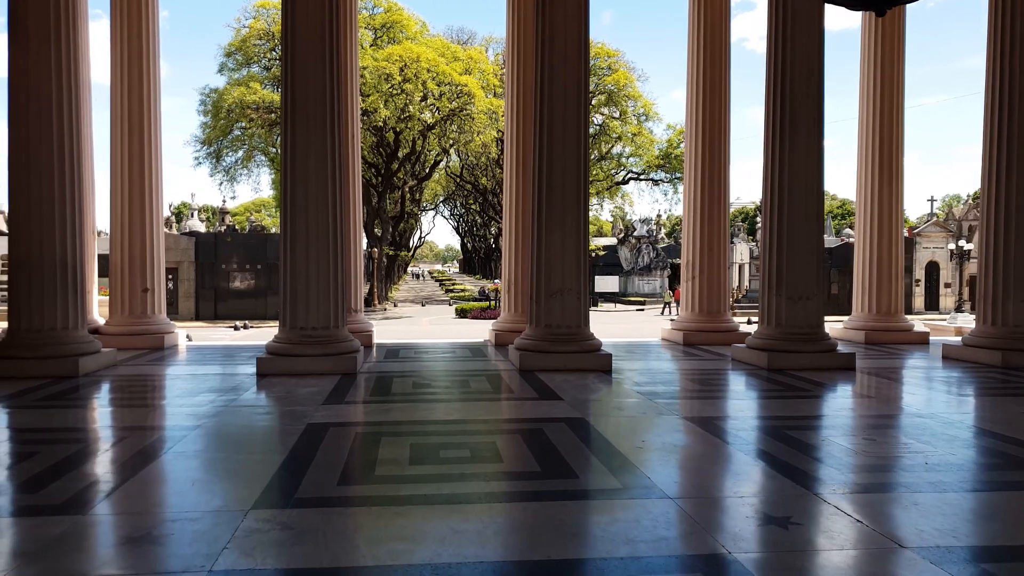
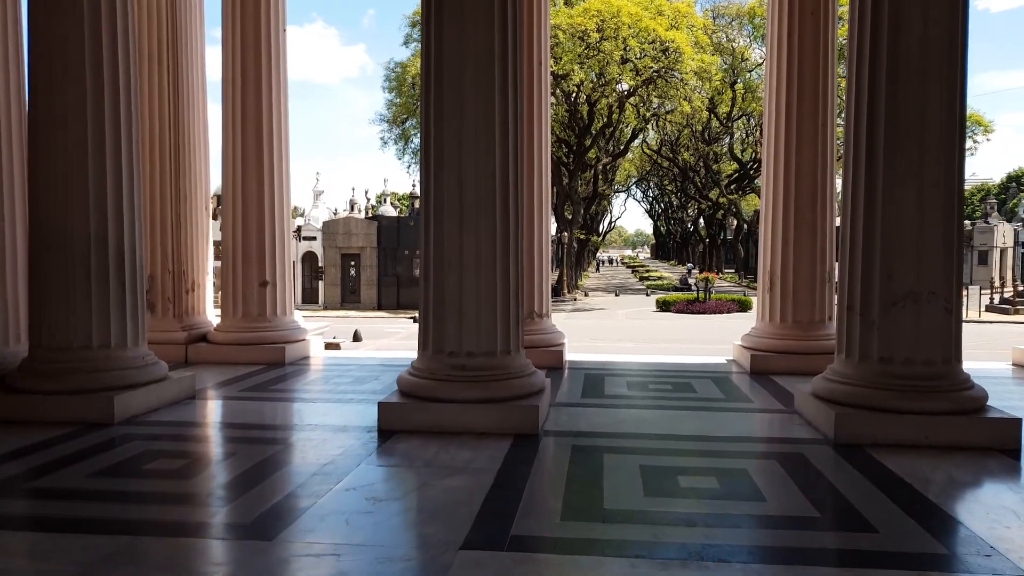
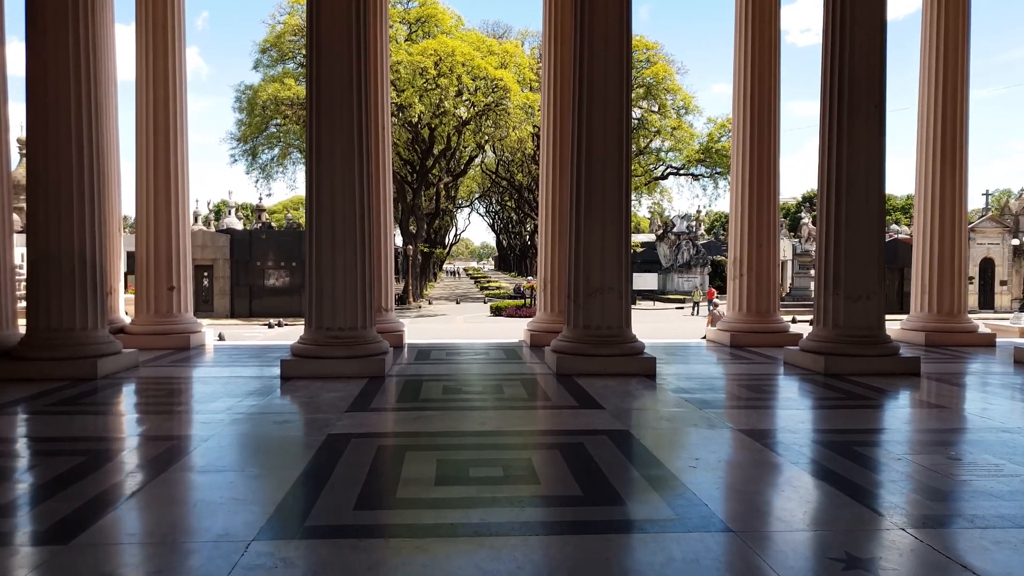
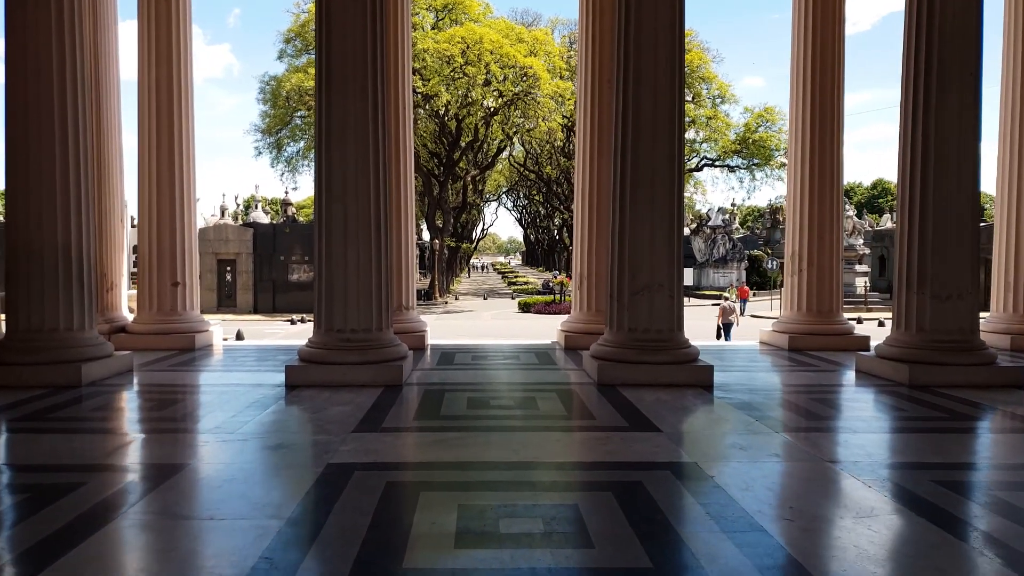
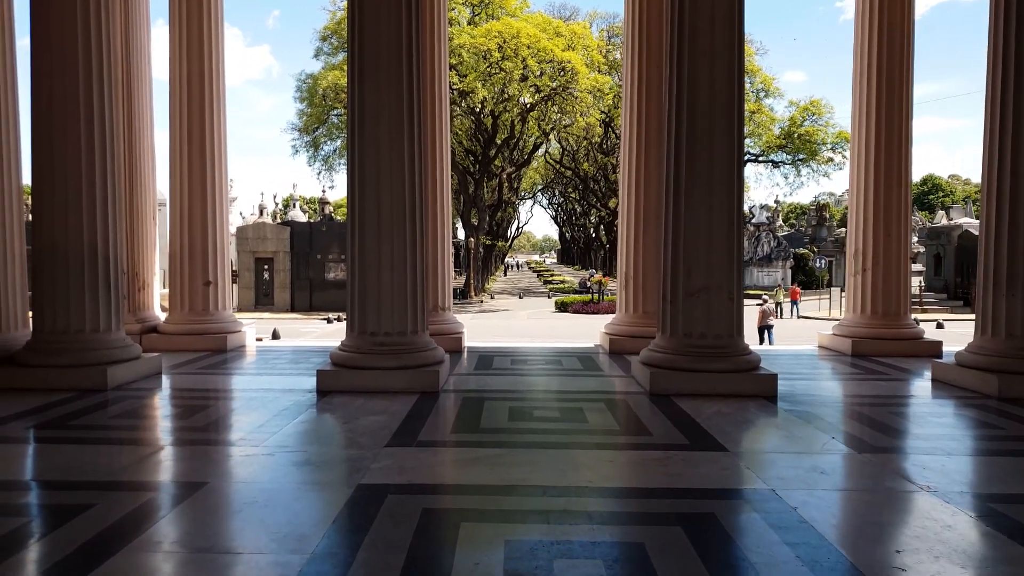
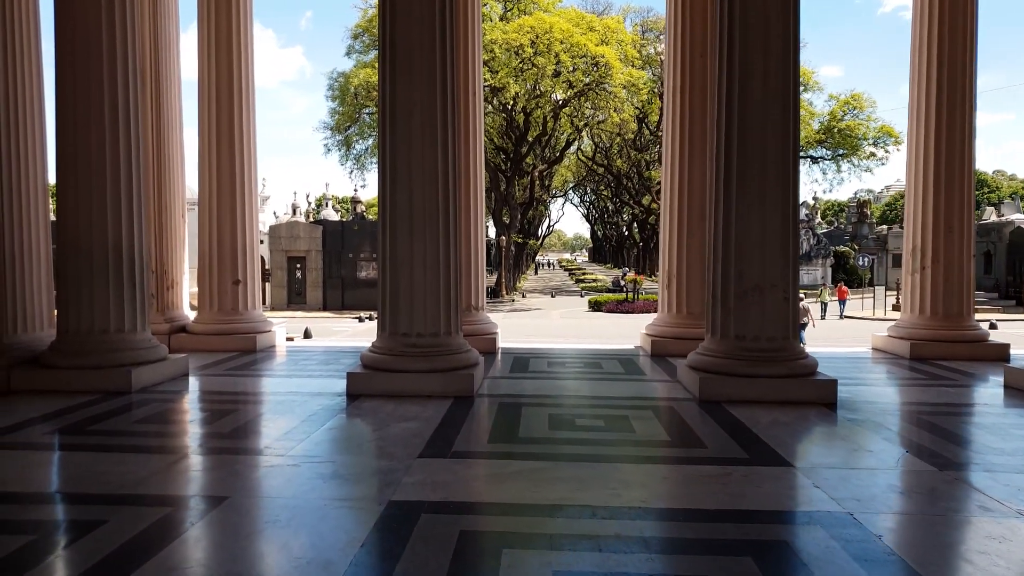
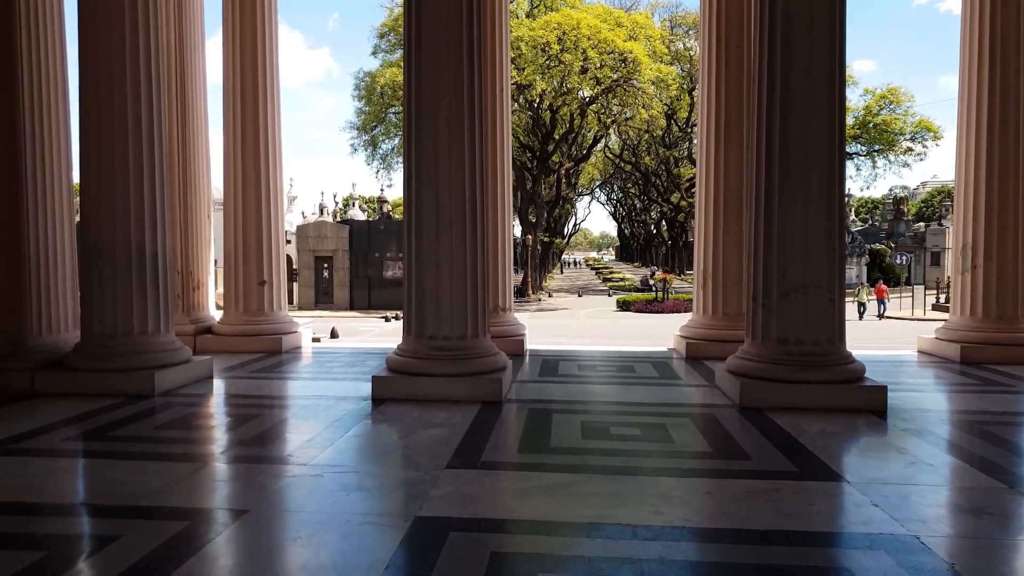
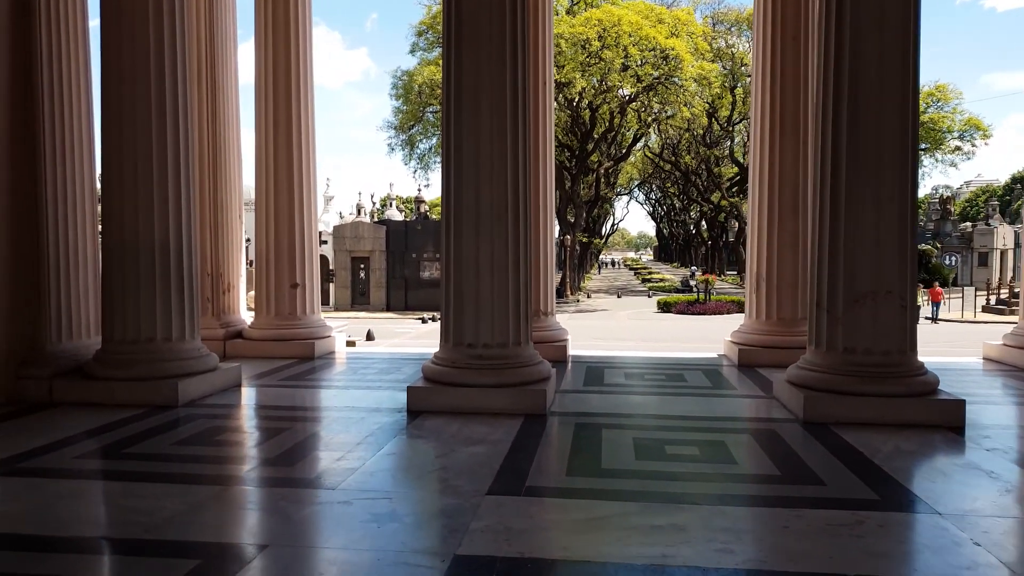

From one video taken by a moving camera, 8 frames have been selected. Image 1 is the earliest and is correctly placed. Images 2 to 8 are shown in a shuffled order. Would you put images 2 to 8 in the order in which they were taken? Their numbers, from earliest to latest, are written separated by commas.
3, 4, 5, 6, 7, 8, 2
